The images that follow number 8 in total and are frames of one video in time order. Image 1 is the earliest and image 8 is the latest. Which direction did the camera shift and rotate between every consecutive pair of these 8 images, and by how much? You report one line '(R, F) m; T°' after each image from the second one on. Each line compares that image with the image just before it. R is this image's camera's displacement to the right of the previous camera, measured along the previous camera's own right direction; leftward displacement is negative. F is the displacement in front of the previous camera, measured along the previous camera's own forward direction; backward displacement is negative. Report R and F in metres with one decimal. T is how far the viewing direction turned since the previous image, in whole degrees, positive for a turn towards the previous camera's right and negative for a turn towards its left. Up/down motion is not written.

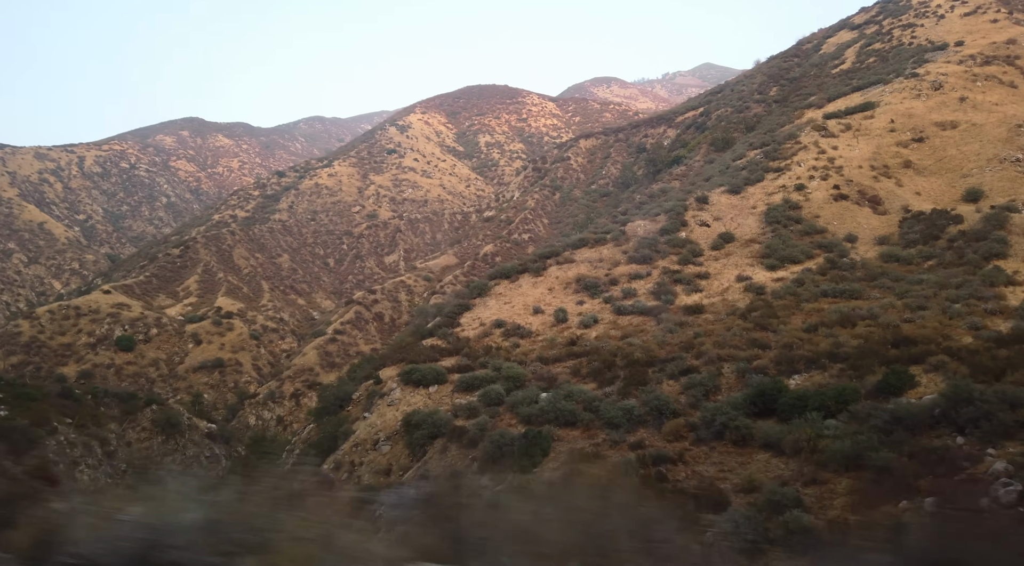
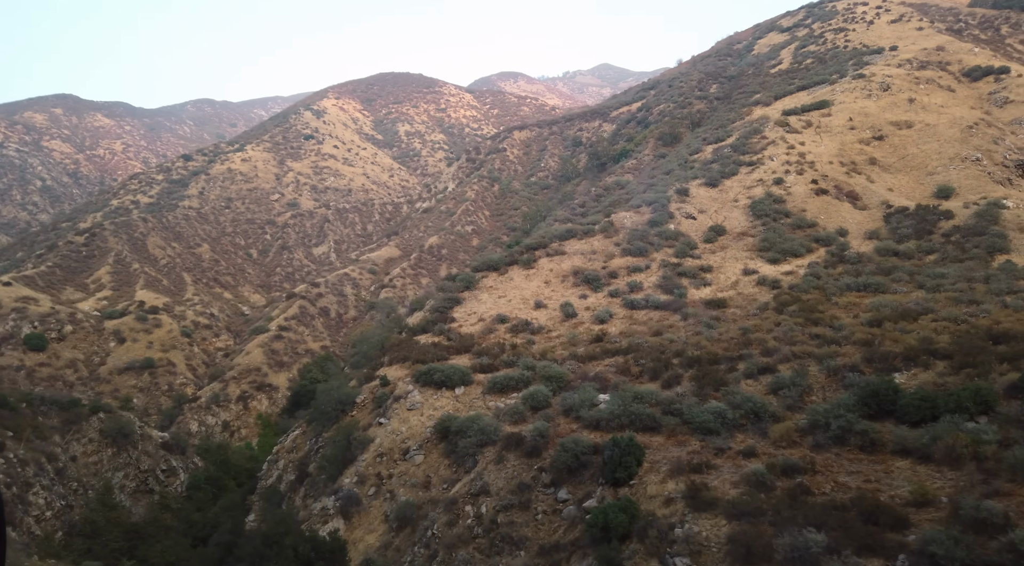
(-4.4, +2.6) m; +8°
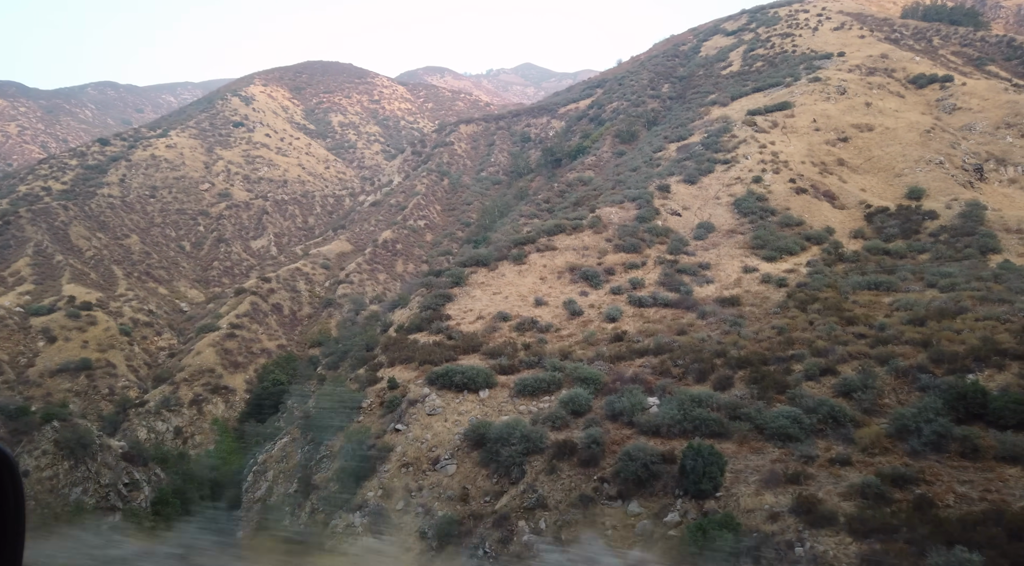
(-3.3, +1.8) m; +6°
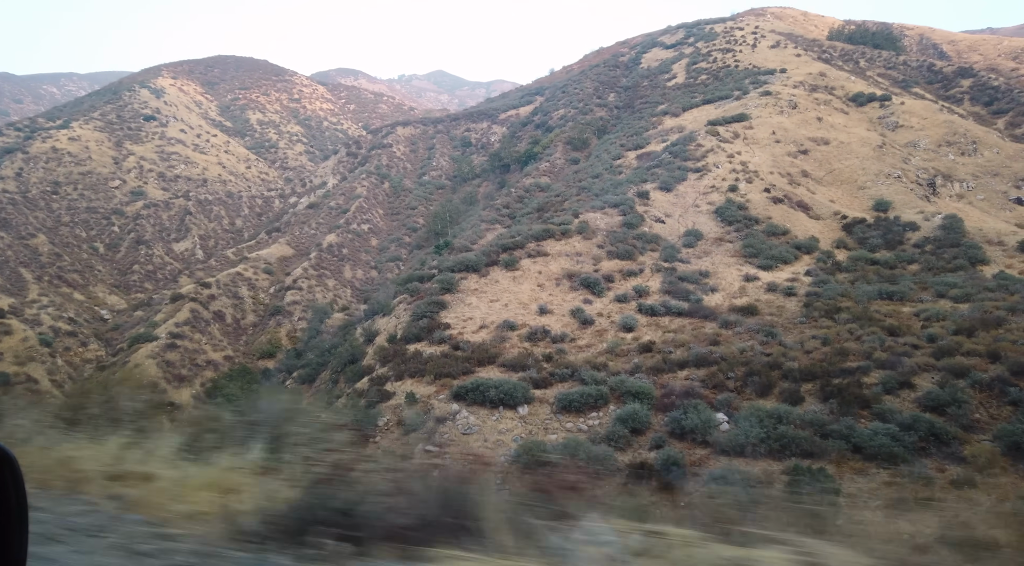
(-3.6, +2.2) m; +7°
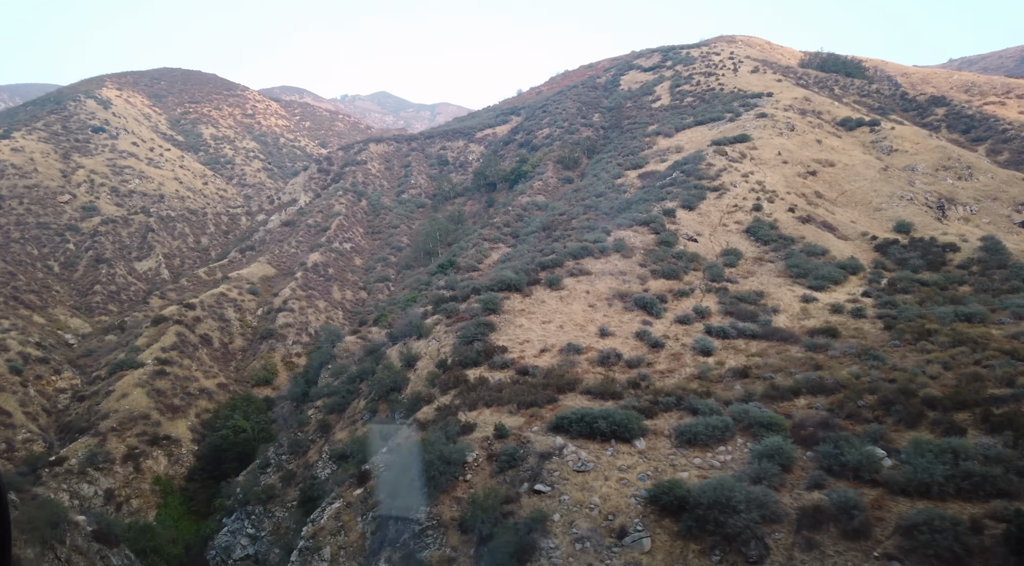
(-4.1, +2.5) m; +4°
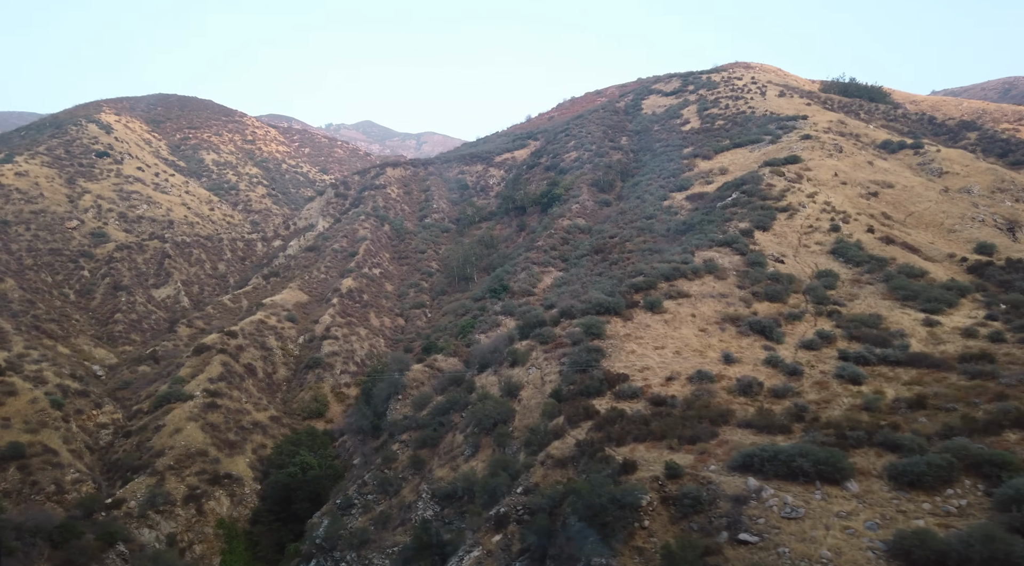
(-4.3, +2.3) m; +1°
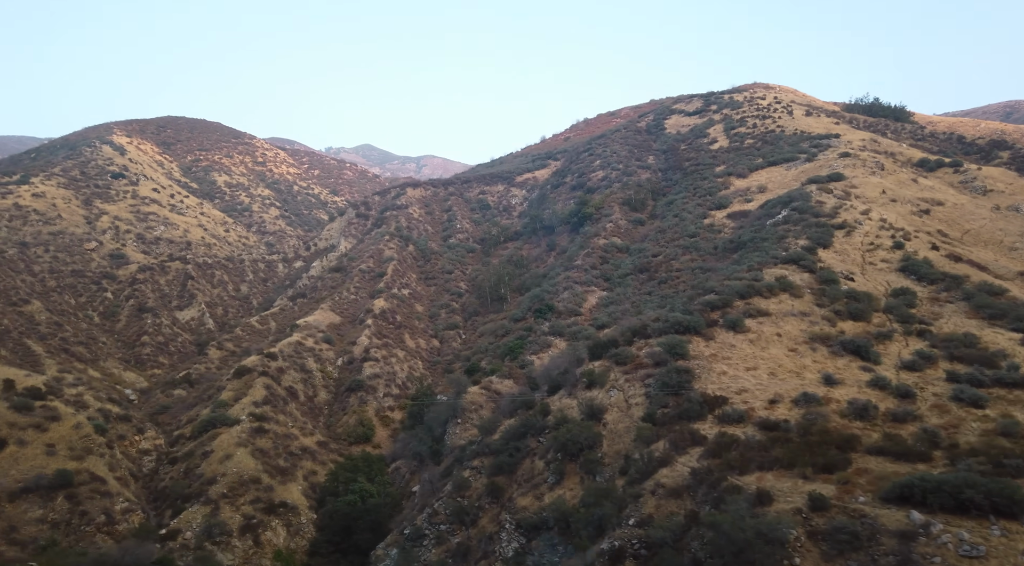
(-2.7, +1.4) m; 0°
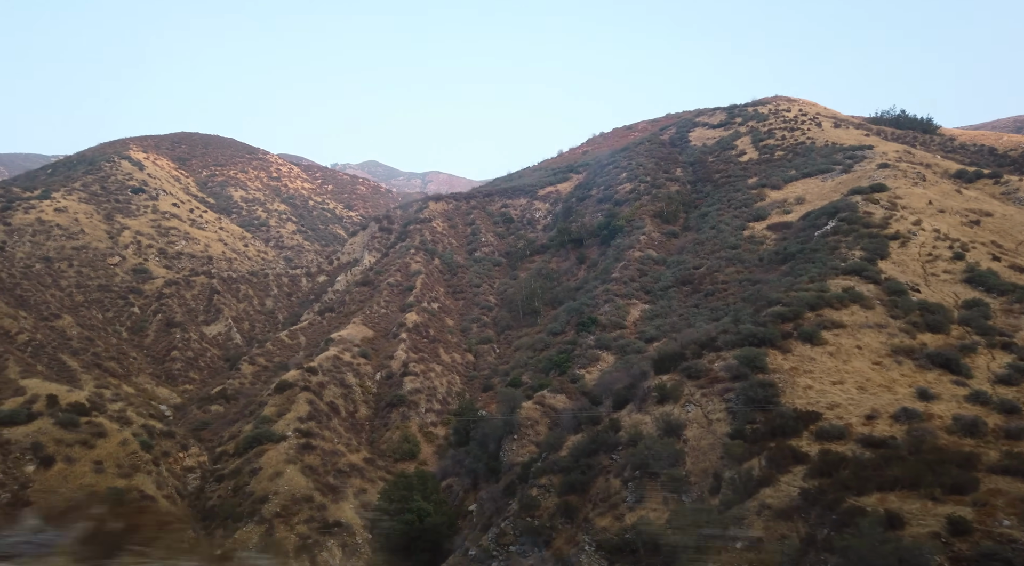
(-2.1, +1.0) m; 0°
